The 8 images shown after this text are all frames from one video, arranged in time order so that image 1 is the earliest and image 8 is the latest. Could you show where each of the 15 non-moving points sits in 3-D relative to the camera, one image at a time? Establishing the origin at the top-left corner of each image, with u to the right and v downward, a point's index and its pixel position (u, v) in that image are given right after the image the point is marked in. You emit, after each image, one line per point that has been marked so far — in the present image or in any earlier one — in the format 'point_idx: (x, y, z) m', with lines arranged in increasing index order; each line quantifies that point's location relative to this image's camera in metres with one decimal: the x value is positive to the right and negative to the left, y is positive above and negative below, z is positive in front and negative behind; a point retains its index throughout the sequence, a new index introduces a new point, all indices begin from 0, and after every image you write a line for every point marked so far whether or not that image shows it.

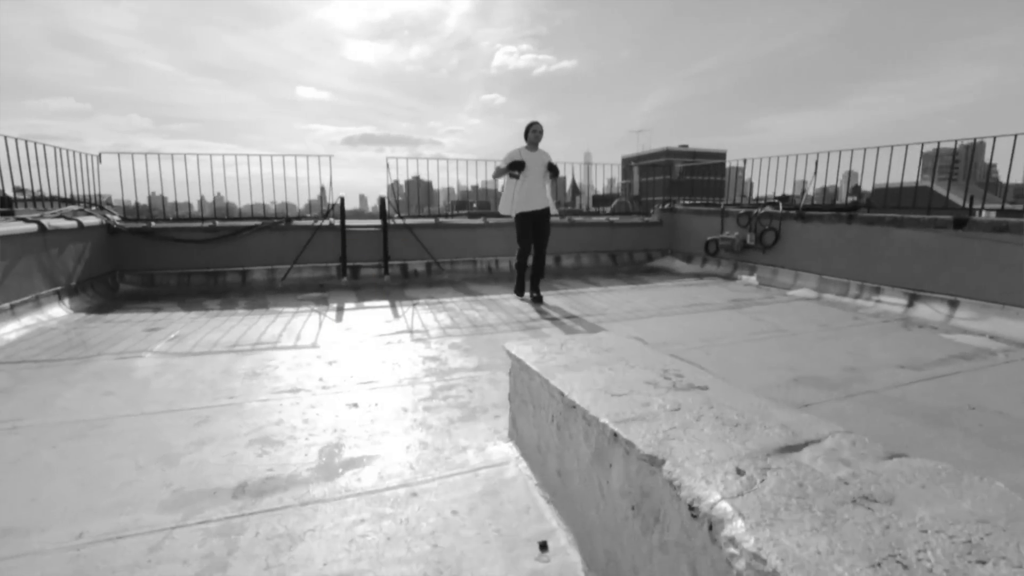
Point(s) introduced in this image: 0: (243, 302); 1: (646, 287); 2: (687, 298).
0: (-3.3, -0.2, +5.8) m
1: (+2.0, 0.0, +6.9) m
2: (+2.3, -0.1, +6.1) m
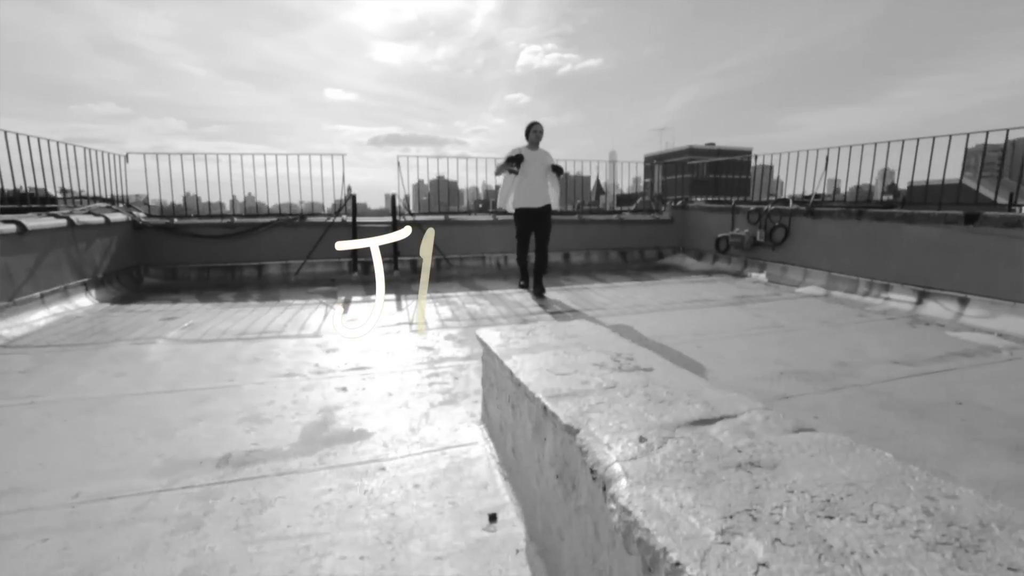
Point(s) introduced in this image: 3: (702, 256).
0: (-3.3, -0.1, +6.1) m
1: (+2.1, +0.1, +6.9) m
2: (+2.3, -0.1, +6.1) m
3: (+3.4, +0.6, +8.4) m
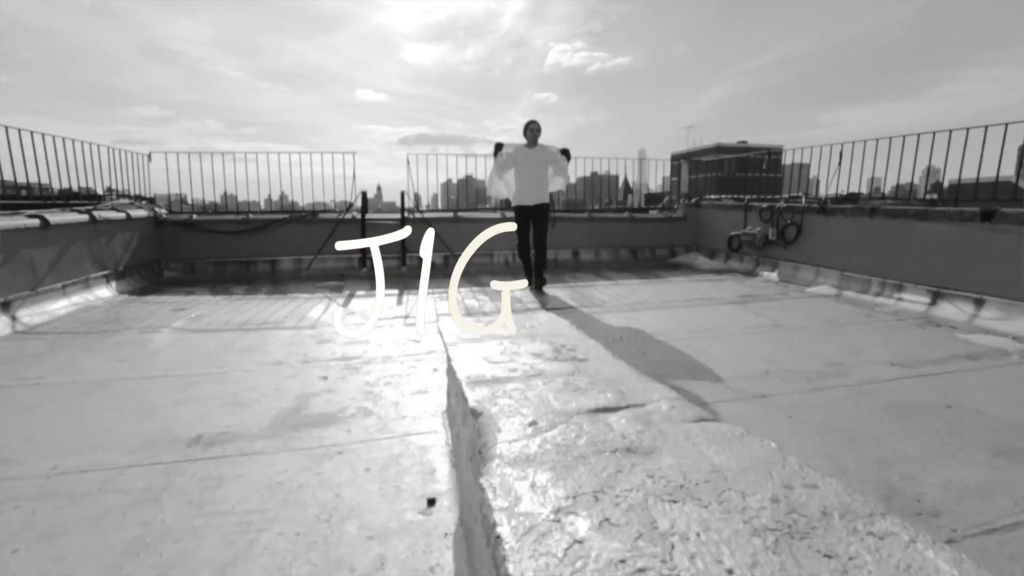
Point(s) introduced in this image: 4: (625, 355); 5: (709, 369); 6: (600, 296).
0: (-3.2, 0.0, +6.3) m
1: (+2.1, +0.1, +6.8) m
2: (+2.3, -0.1, +5.9) m
3: (+3.6, +0.6, +8.3) m
4: (+0.9, -0.5, +3.6) m
5: (+1.4, -0.6, +3.3) m
6: (+1.1, -0.1, +5.8) m
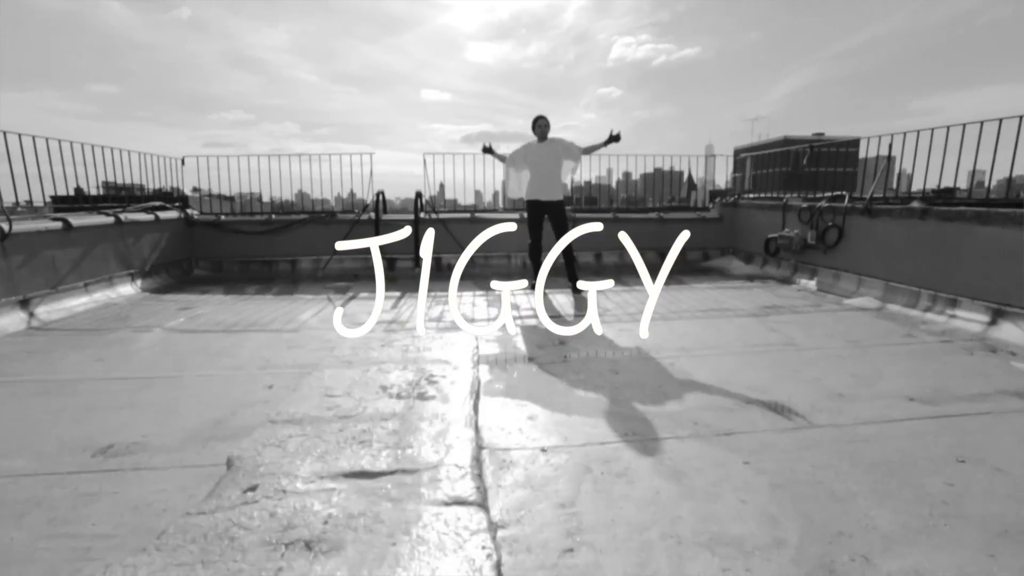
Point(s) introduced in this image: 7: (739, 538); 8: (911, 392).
0: (-3.2, 0.0, +6.4) m
1: (+2.2, 0.0, +6.3) m
2: (+2.3, -0.2, +5.4) m
3: (+3.8, +0.5, +7.6) m
4: (+0.6, -0.6, +3.3) m
5: (+1.1, -0.7, +2.9) m
6: (+1.1, -0.2, +5.5) m
7: (+0.8, -0.9, +1.7) m
8: (+2.4, -0.6, +2.9) m
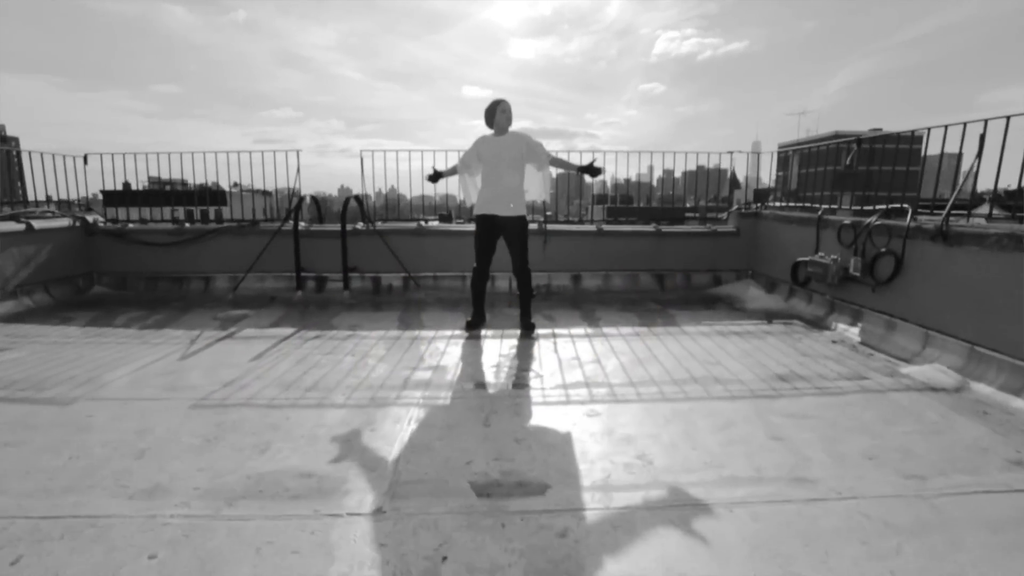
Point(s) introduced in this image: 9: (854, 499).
0: (-3.8, -0.3, +5.2) m
1: (+1.5, -0.4, +4.7) m
2: (+1.5, -0.6, +3.8) m
3: (+3.2, 0.0, +5.8) m
4: (-0.4, -1.0, +1.8) m
5: (+0.1, -1.1, +1.4) m
6: (+0.3, -0.6, +3.9) m
7: (-0.3, -1.3, +0.2) m
8: (+1.4, -1.1, +1.2) m
9: (+1.5, -0.9, +2.1) m
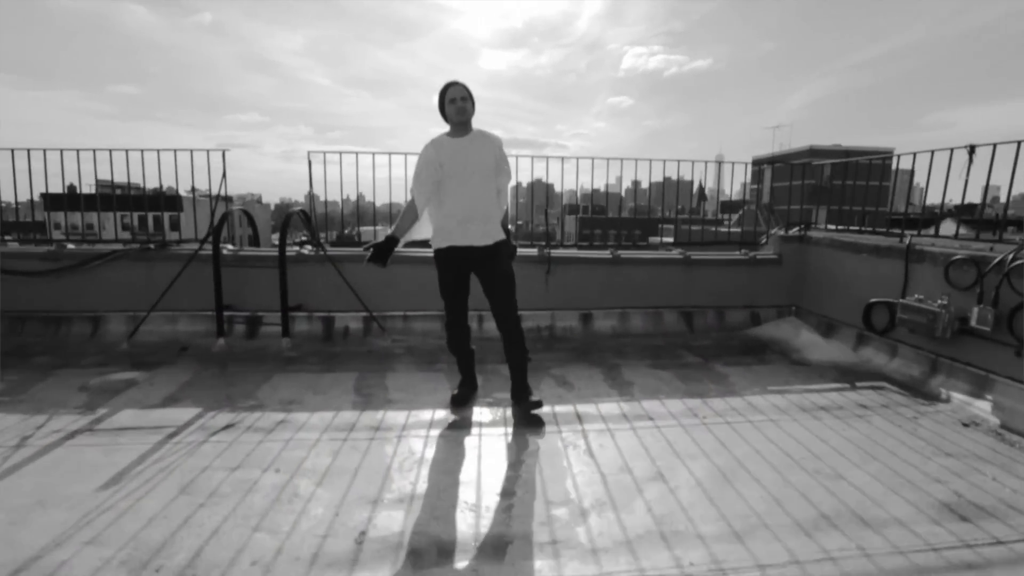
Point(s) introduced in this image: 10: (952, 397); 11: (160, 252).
0: (-3.8, -0.7, +3.6) m
1: (+1.6, -0.8, +3.4) m
2: (+1.6, -1.0, +2.5) m
3: (+3.2, -0.4, +4.6) m
4: (-0.1, -1.4, +0.4) m
5: (+0.3, -1.4, 0.0) m
6: (+0.4, -1.0, +2.6) m
7: (0.0, -1.6, -1.2) m
8: (+1.7, -1.4, 0.0) m
9: (+1.7, -1.3, +0.8) m
10: (+3.2, -0.8, +3.4) m
11: (-3.4, +0.4, +4.6) m
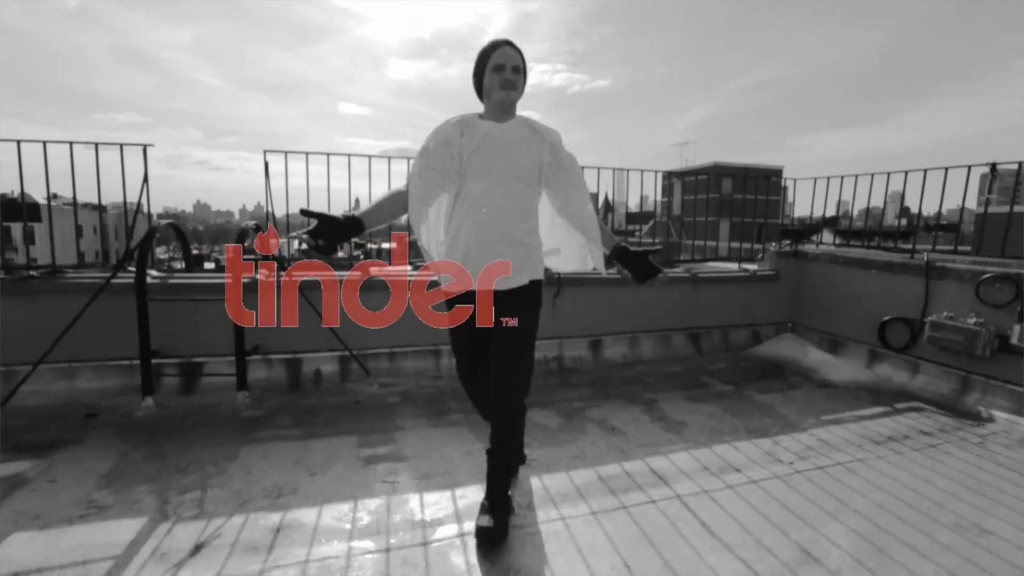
0: (-3.5, -1.0, +2.3) m
1: (+1.9, -1.0, +3.0) m
2: (+2.1, -1.1, +2.2) m
3: (+3.3, -0.6, +4.6) m
4: (+0.8, -1.5, -0.2) m
5: (+1.3, -1.5, -0.5) m
6: (+0.9, -1.2, +2.0) m
7: (+1.2, -1.7, -1.8) m
8: (+2.6, -1.5, -0.3) m
9: (+2.5, -1.4, +0.5) m
10: (+3.5, -0.9, +3.4) m
11: (-3.3, 0.0, +3.4) m
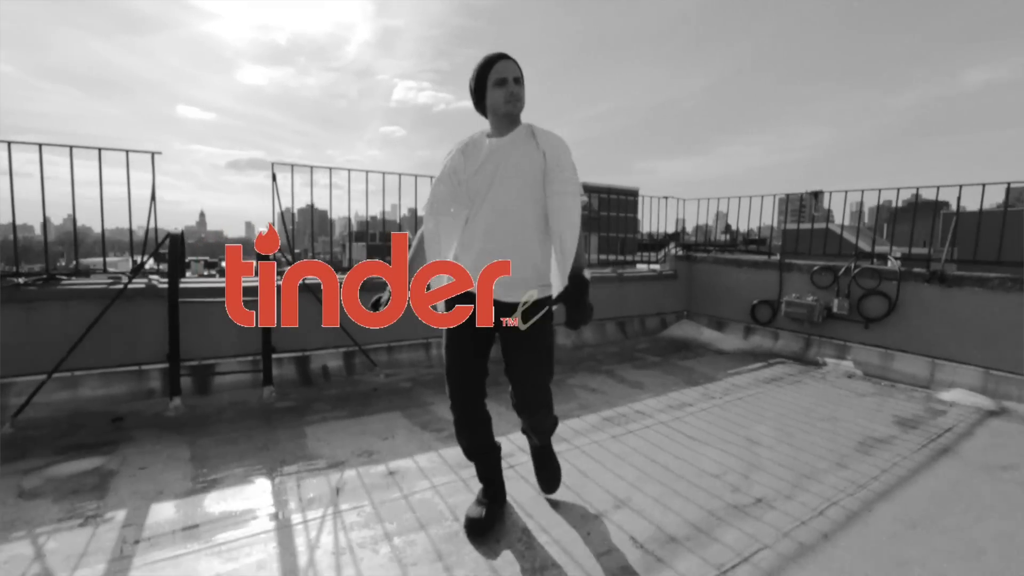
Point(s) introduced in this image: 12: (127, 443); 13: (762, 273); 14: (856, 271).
0: (-3.0, -1.0, +2.2) m
1: (+1.9, -0.9, +4.3) m
2: (+2.4, -1.0, +3.5) m
3: (+2.8, -0.5, +6.1) m
4: (+1.7, -1.3, +0.8) m
5: (+2.3, -1.3, +0.7) m
6: (+1.2, -1.0, +3.0) m
7: (+2.6, -1.4, -0.6) m
8: (+3.6, -1.2, +1.2) m
9: (+3.2, -1.2, +2.0) m
10: (+3.4, -0.8, +5.0) m
11: (-3.2, 0.0, +3.3) m
12: (-2.4, -1.0, +2.9) m
13: (+3.1, +0.2, +5.8) m
14: (+3.5, +0.2, +4.9) m
